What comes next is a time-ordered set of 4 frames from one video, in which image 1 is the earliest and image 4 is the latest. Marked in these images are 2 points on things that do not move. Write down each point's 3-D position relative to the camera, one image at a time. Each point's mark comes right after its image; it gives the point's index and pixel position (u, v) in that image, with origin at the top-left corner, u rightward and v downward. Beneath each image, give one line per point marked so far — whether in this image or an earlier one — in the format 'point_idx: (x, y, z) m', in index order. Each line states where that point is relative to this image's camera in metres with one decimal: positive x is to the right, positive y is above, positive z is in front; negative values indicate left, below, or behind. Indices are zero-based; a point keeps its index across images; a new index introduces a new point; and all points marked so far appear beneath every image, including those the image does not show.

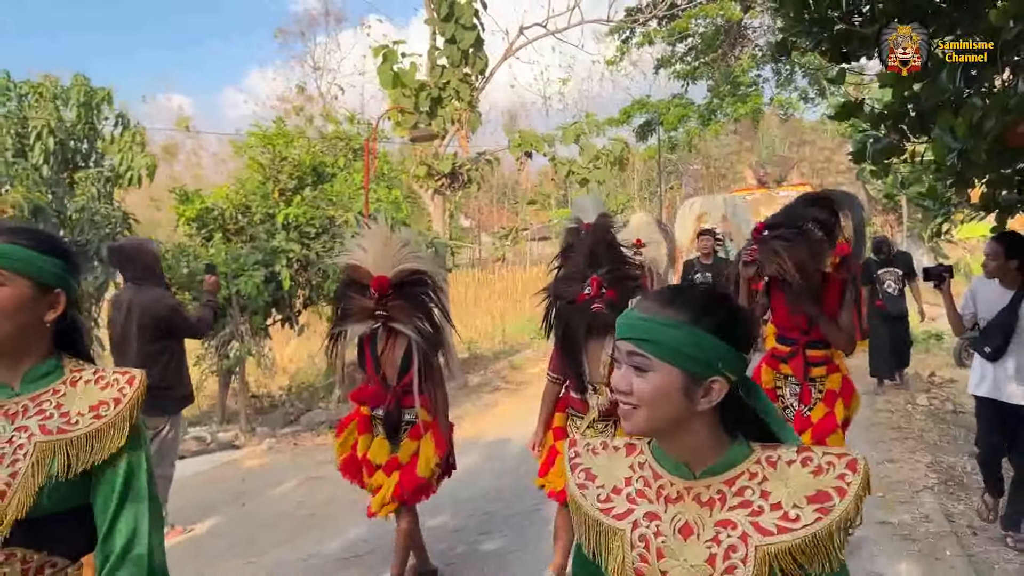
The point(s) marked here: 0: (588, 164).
0: (+1.3, +2.1, +13.9) m
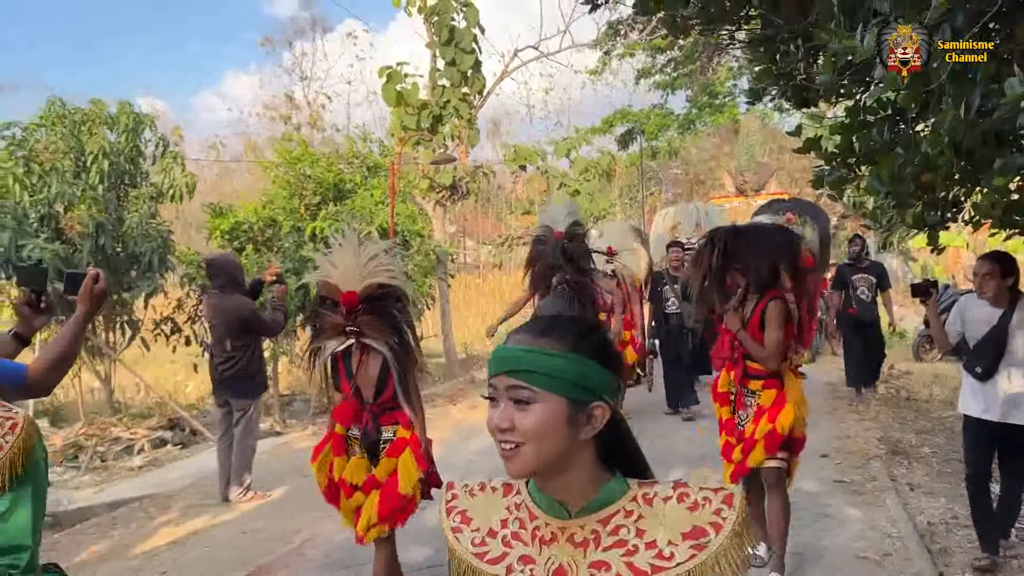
0: (+1.2, +2.1, +14.9) m
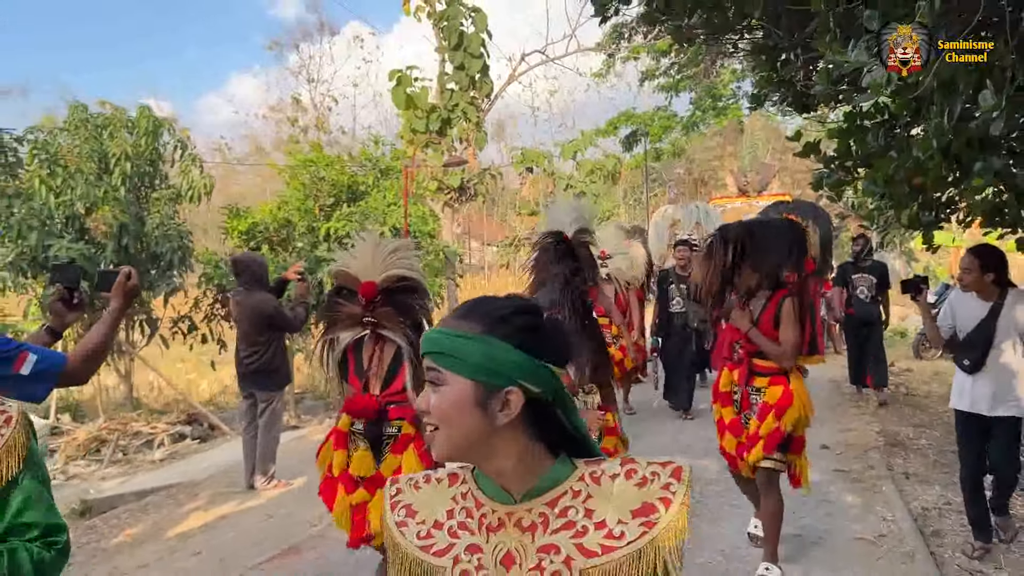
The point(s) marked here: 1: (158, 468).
0: (+1.4, +2.1, +15.1) m
1: (-3.6, -1.8, +8.1) m
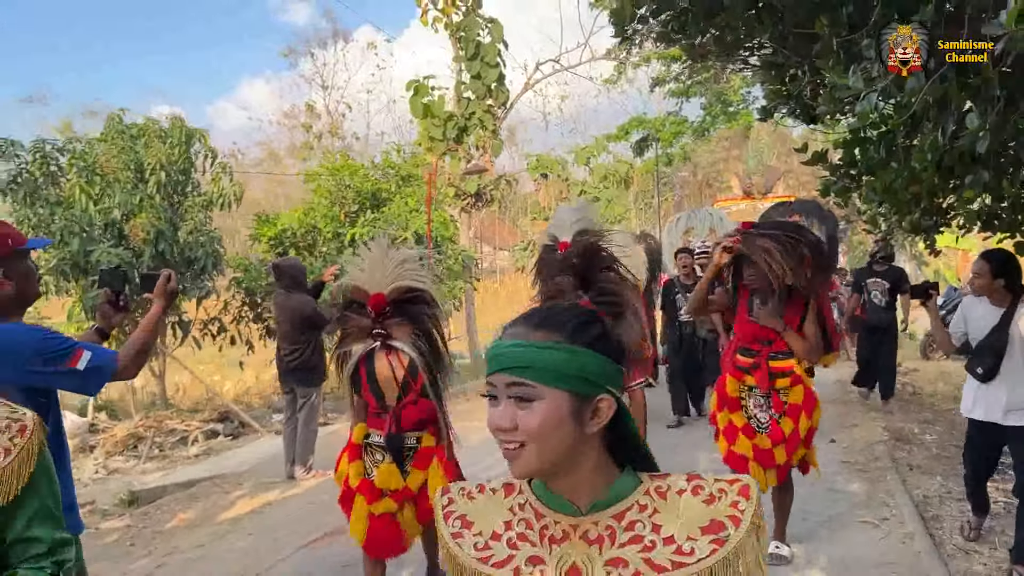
0: (+1.6, +2.0, +15.5) m
1: (-3.3, -1.8, +8.5) m
